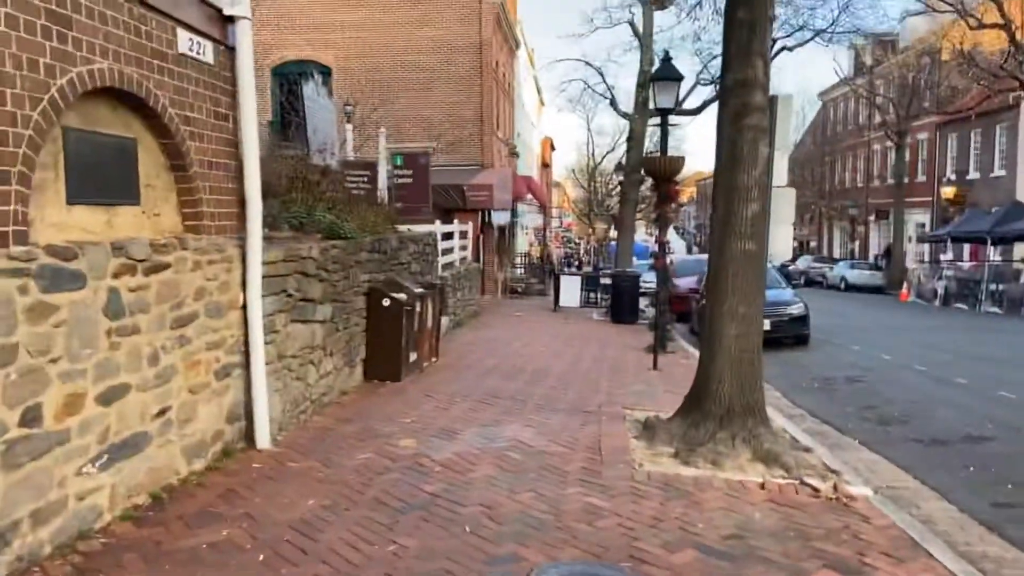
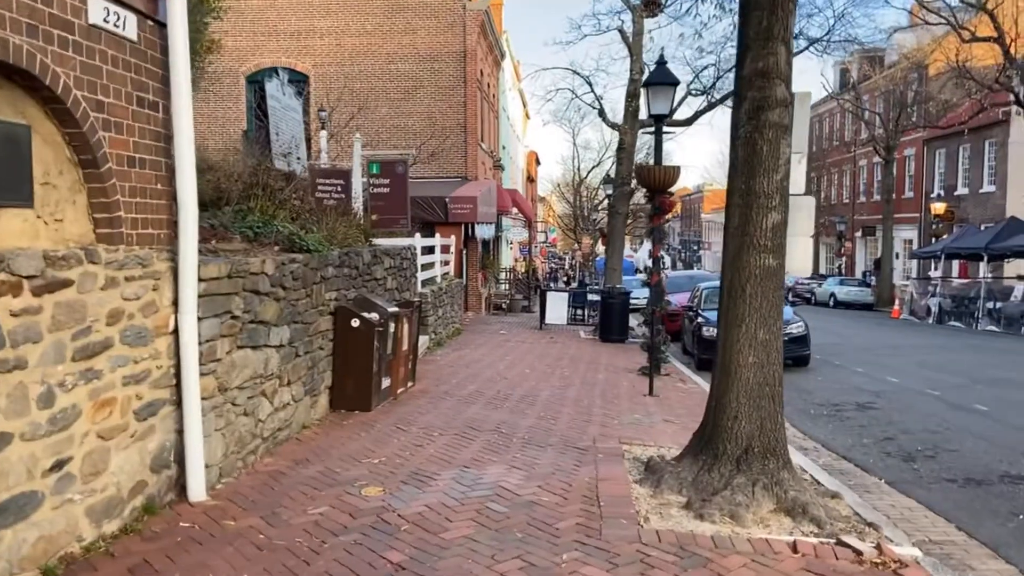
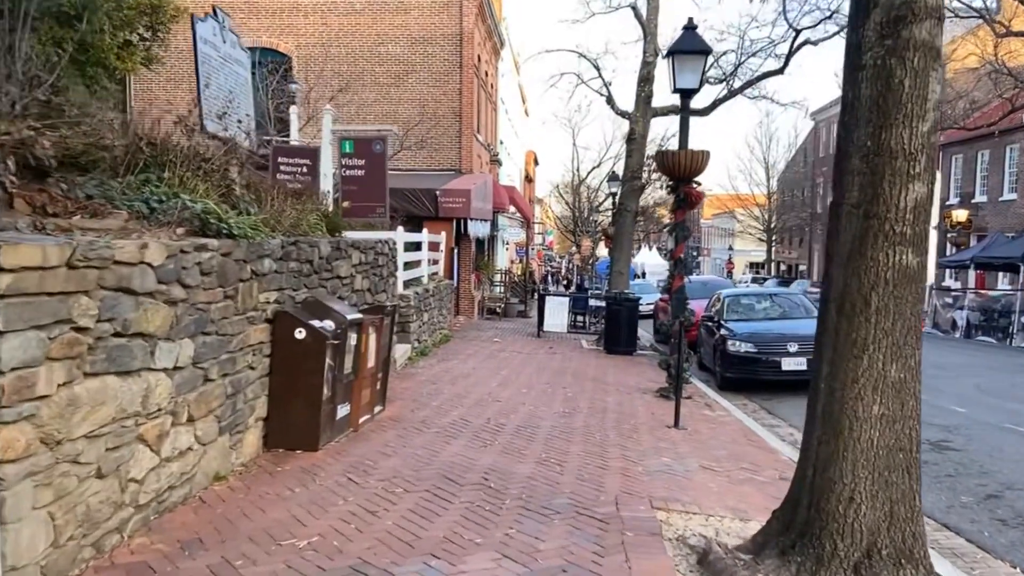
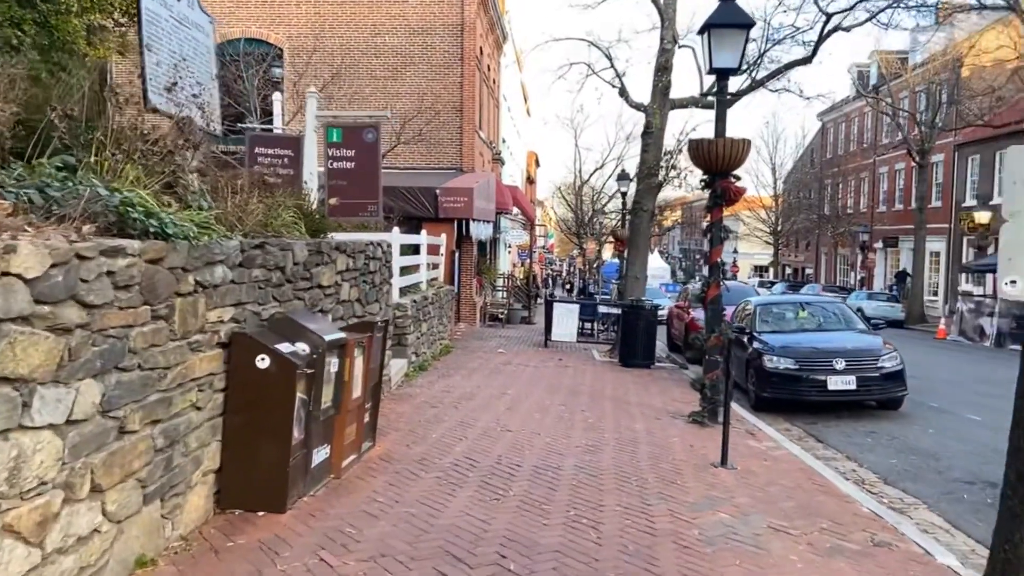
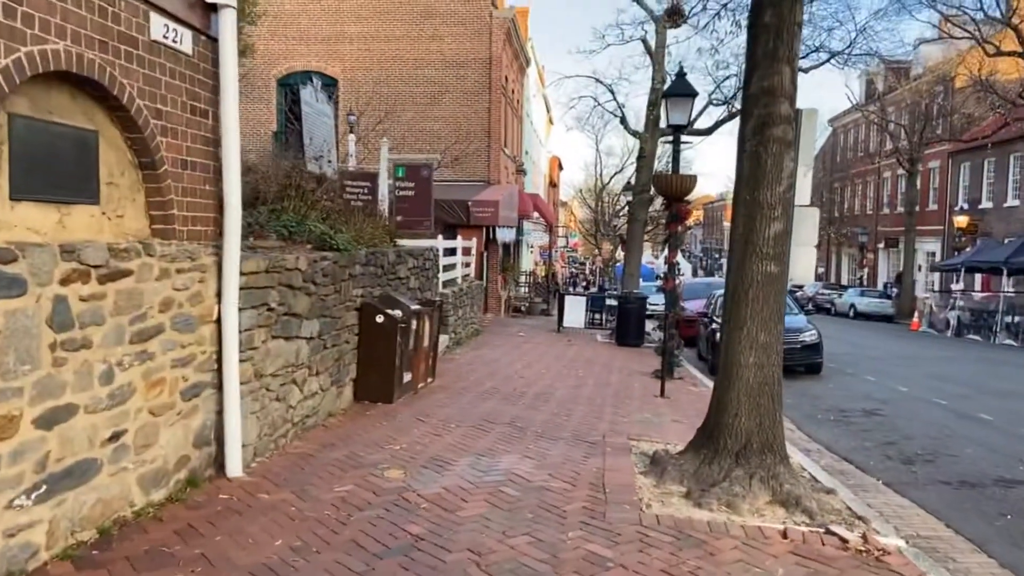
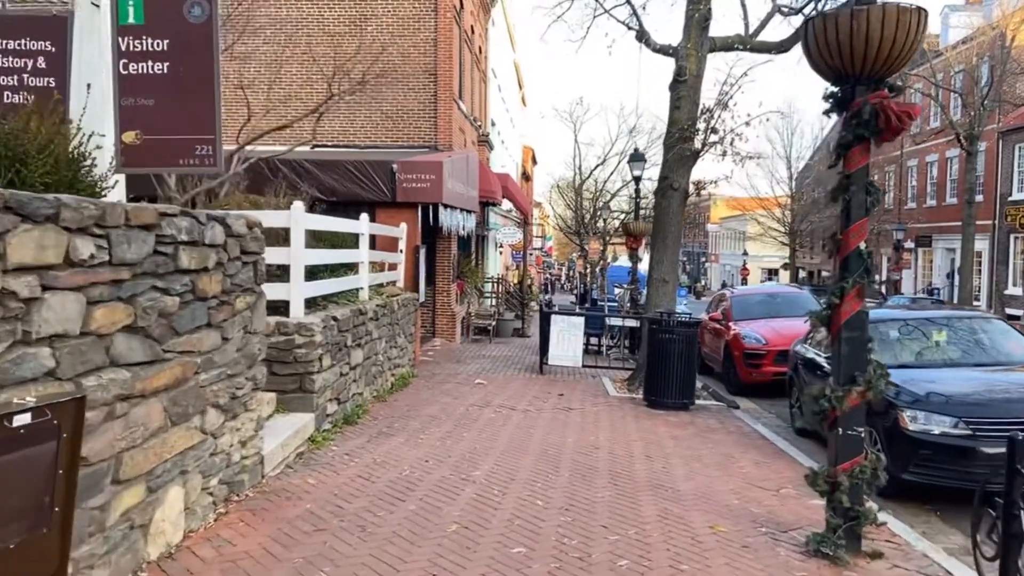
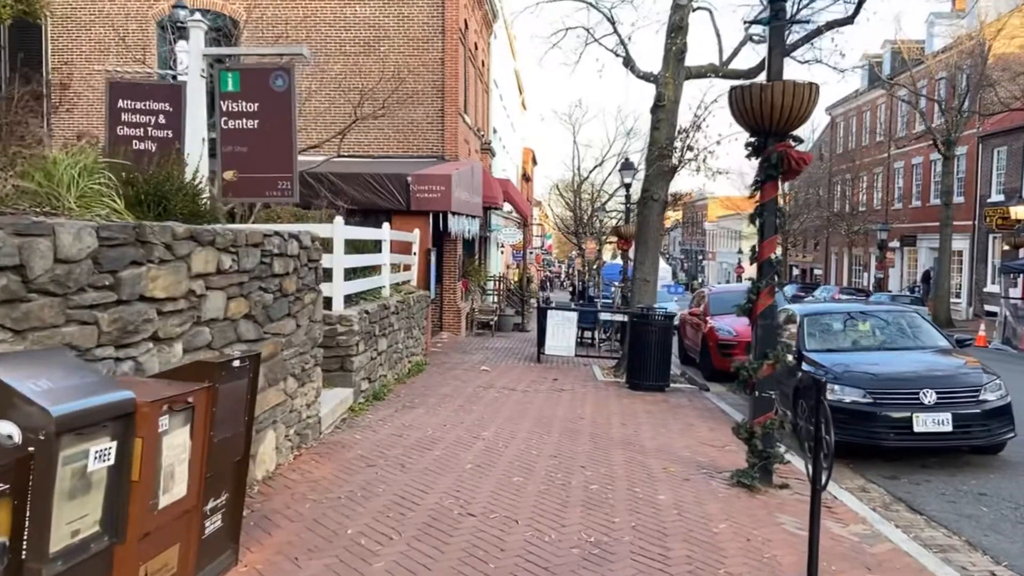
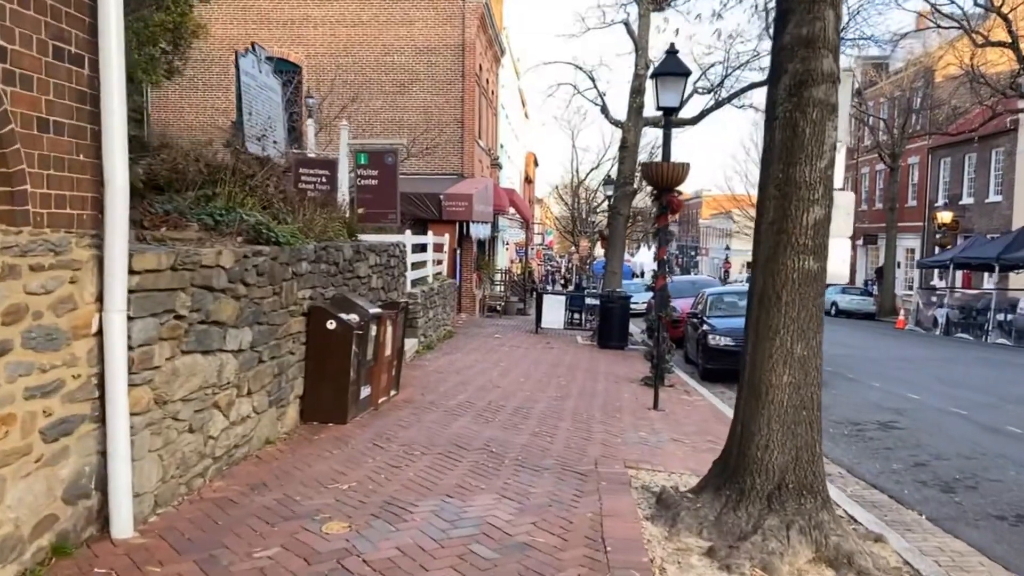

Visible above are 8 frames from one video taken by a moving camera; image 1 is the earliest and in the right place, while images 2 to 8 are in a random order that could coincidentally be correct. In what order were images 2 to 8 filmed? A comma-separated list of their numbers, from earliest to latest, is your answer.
5, 2, 8, 3, 4, 7, 6
